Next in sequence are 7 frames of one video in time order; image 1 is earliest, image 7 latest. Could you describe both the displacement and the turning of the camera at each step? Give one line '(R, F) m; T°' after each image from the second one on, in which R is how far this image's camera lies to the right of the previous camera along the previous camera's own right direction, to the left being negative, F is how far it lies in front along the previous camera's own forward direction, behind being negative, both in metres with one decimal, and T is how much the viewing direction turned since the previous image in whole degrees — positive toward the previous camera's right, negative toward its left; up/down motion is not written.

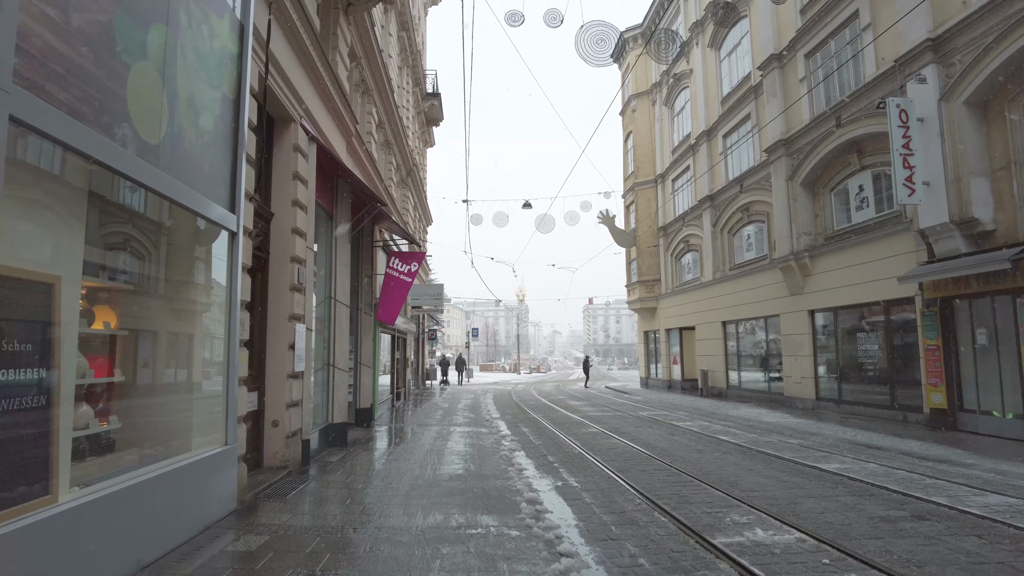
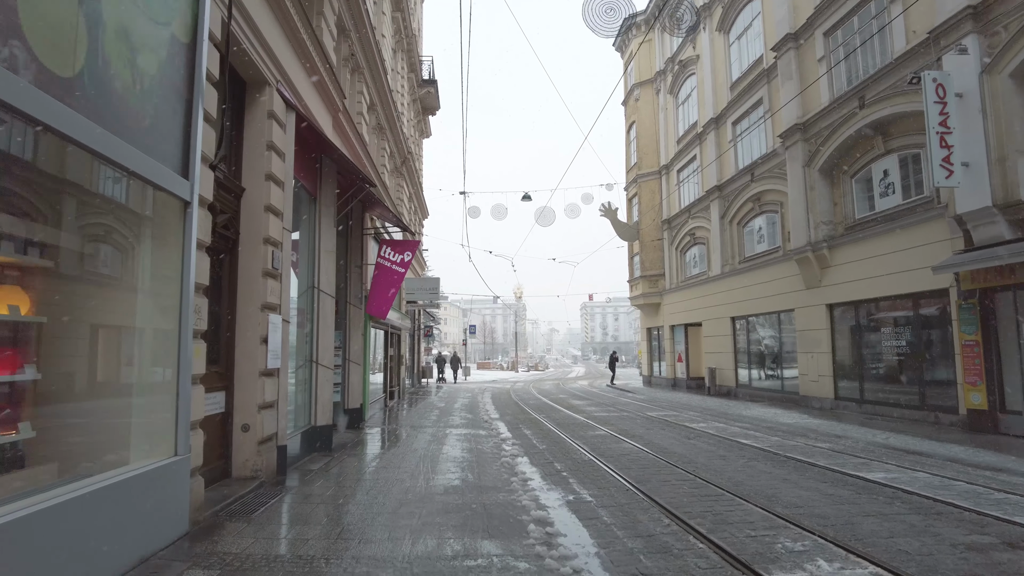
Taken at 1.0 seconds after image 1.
(-0.1, +0.9) m; 0°
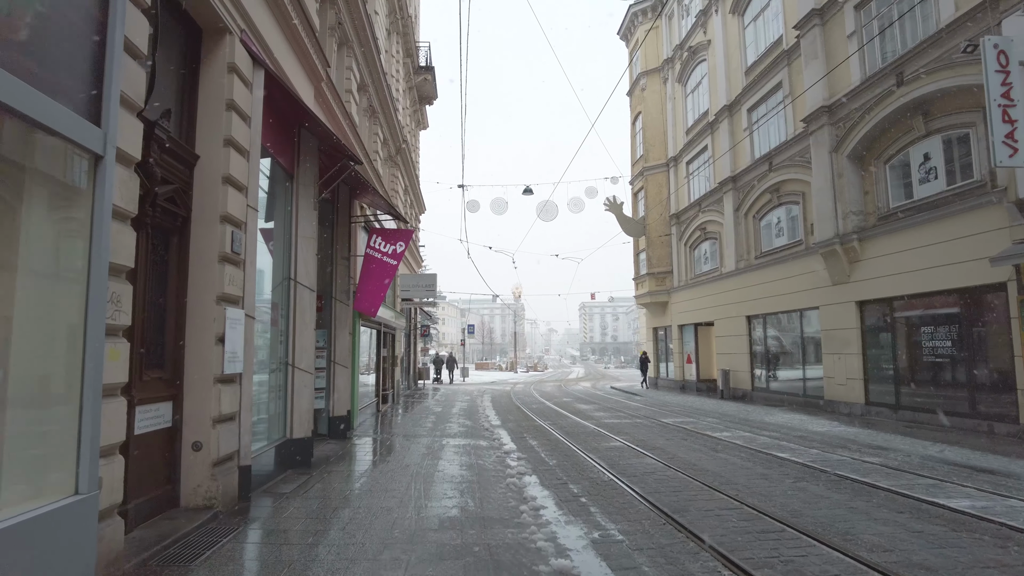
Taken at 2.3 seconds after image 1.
(-0.1, +1.2) m; 0°
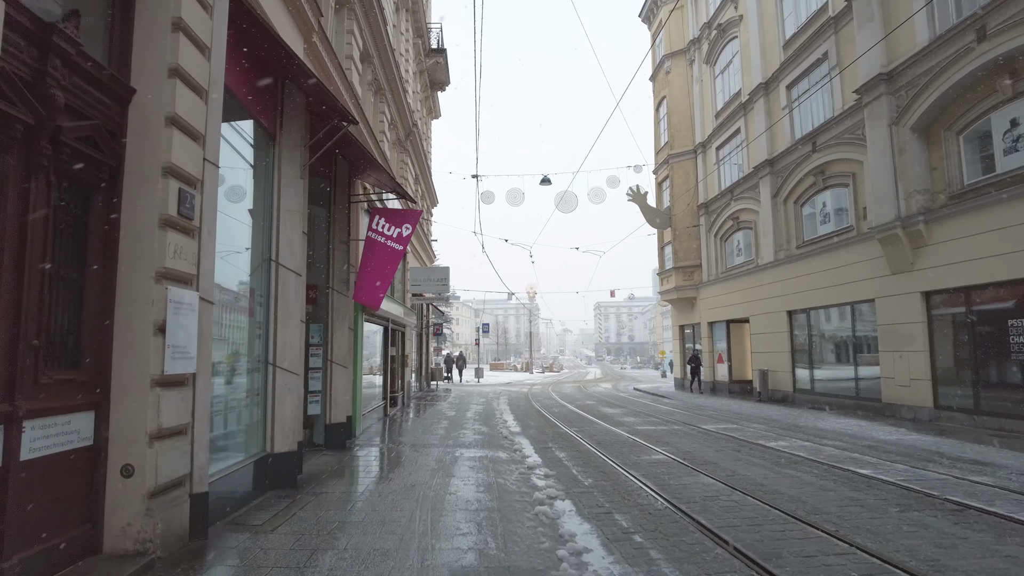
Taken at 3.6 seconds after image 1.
(-0.1, +1.4) m; -1°
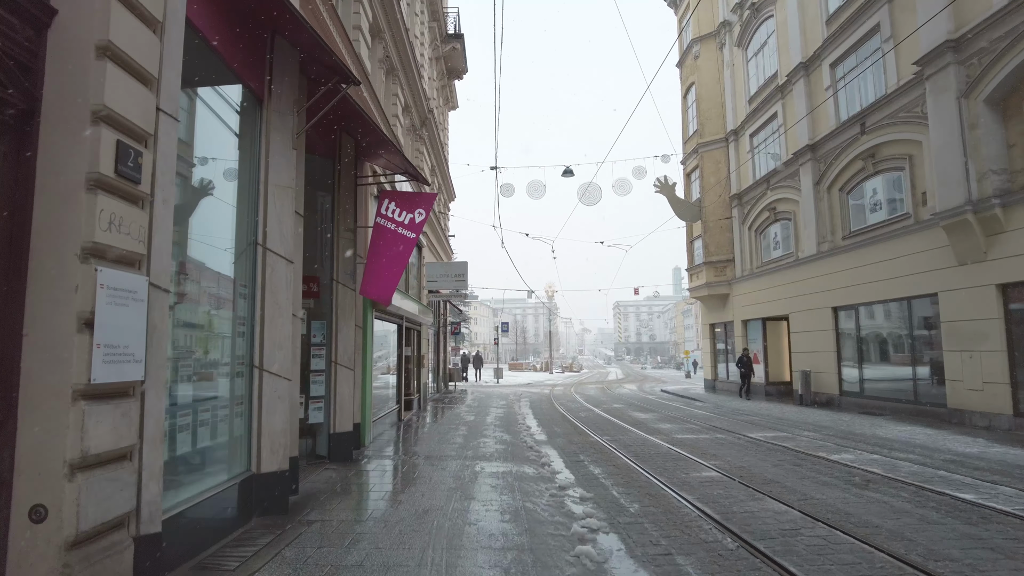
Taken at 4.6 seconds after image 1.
(-0.1, +1.1) m; -2°
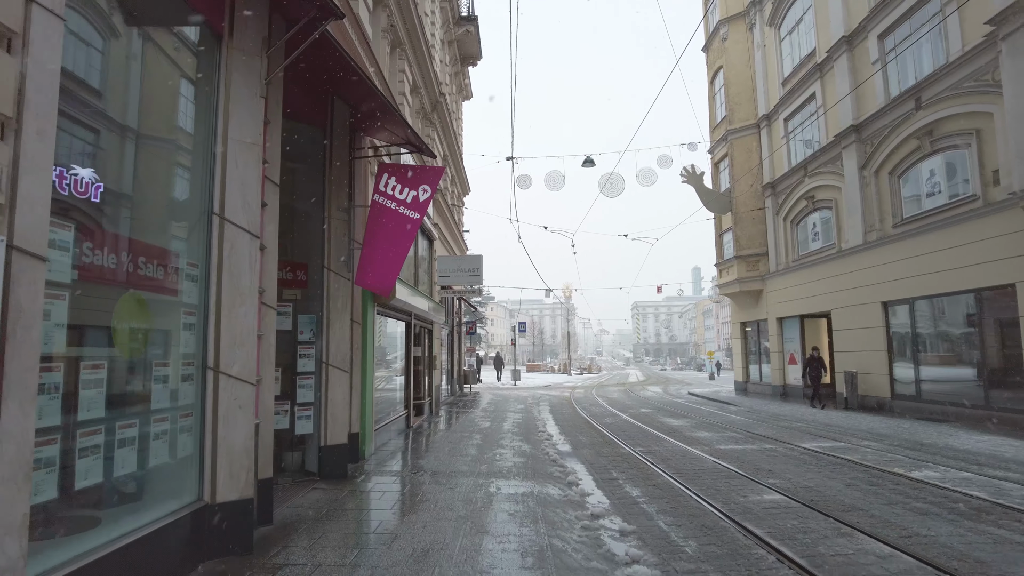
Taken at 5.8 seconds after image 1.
(0.0, +1.2) m; -1°
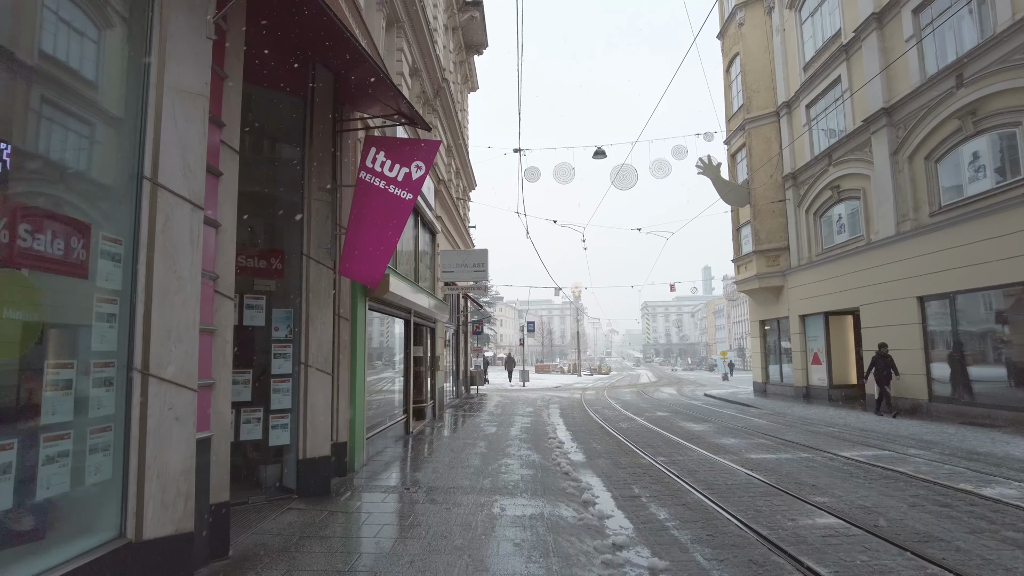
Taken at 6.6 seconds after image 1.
(0.0, +0.9) m; -1°
